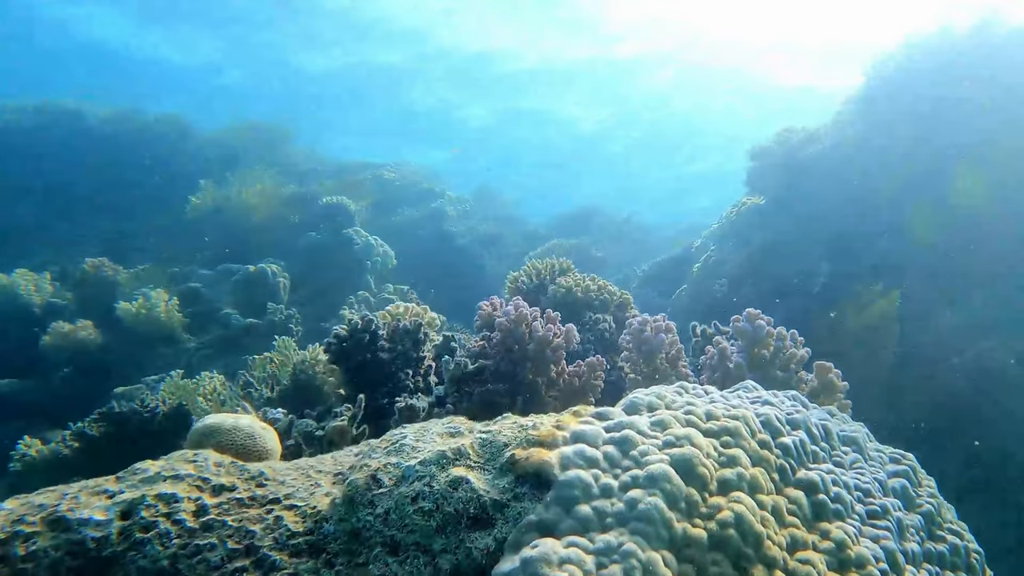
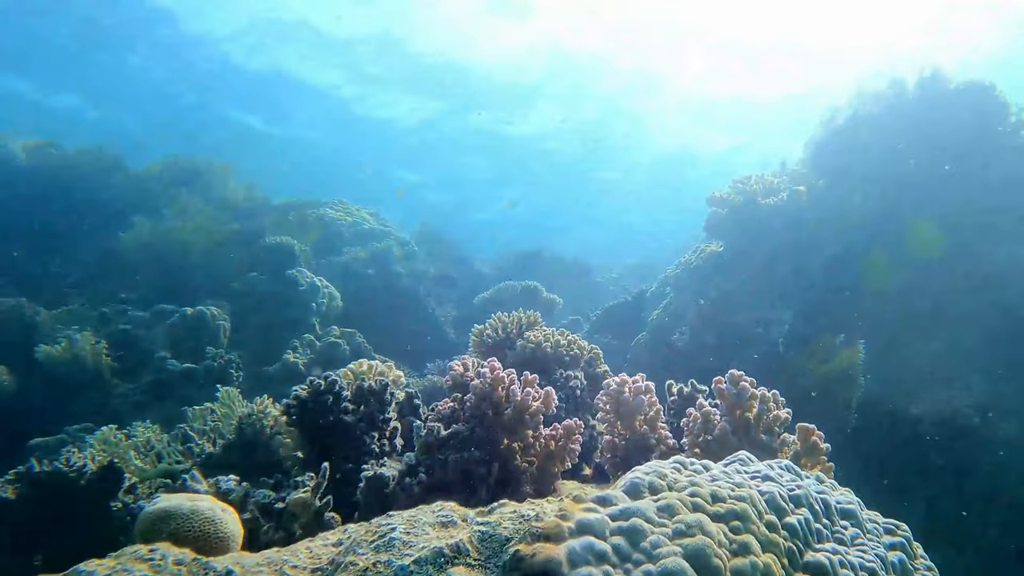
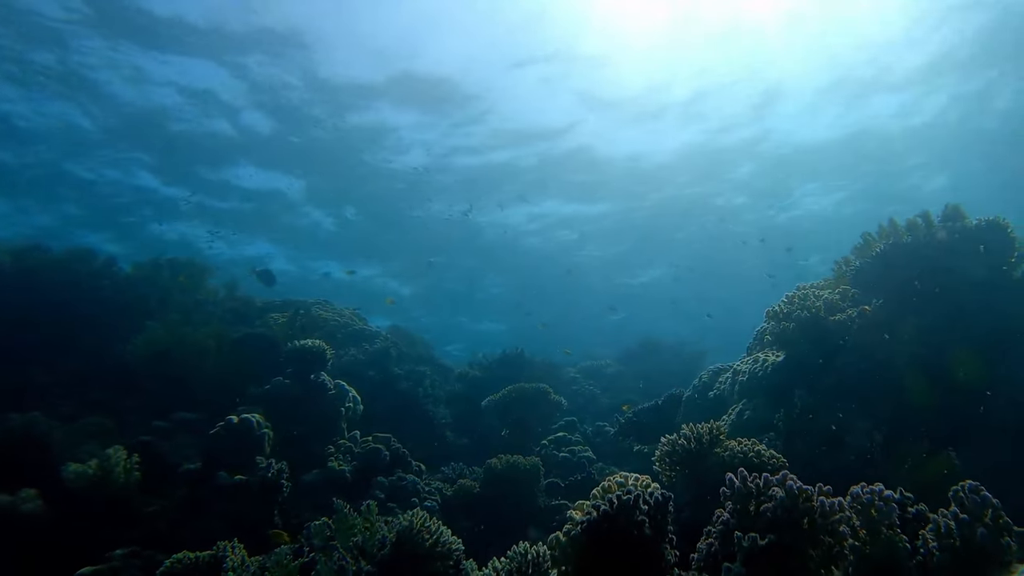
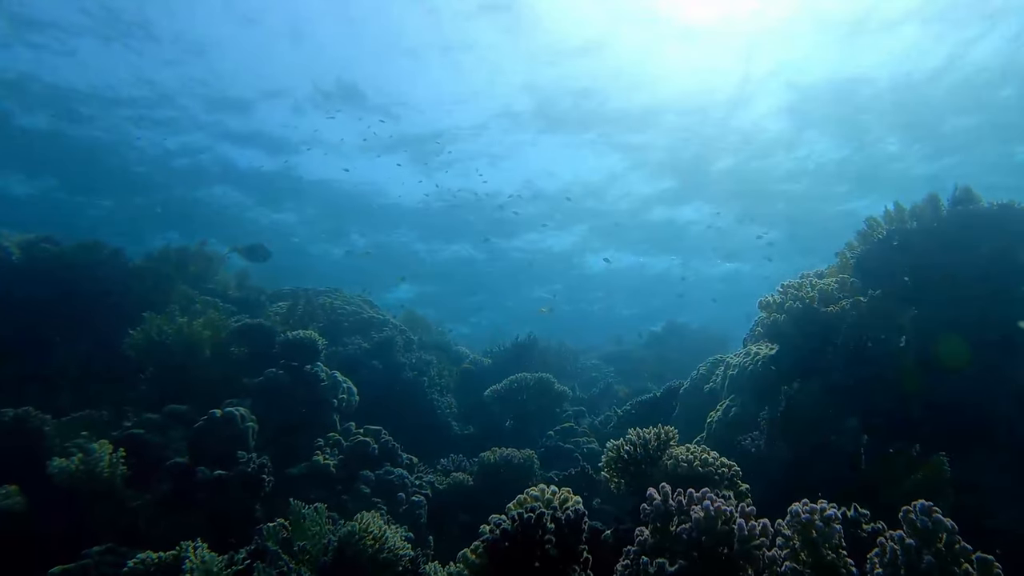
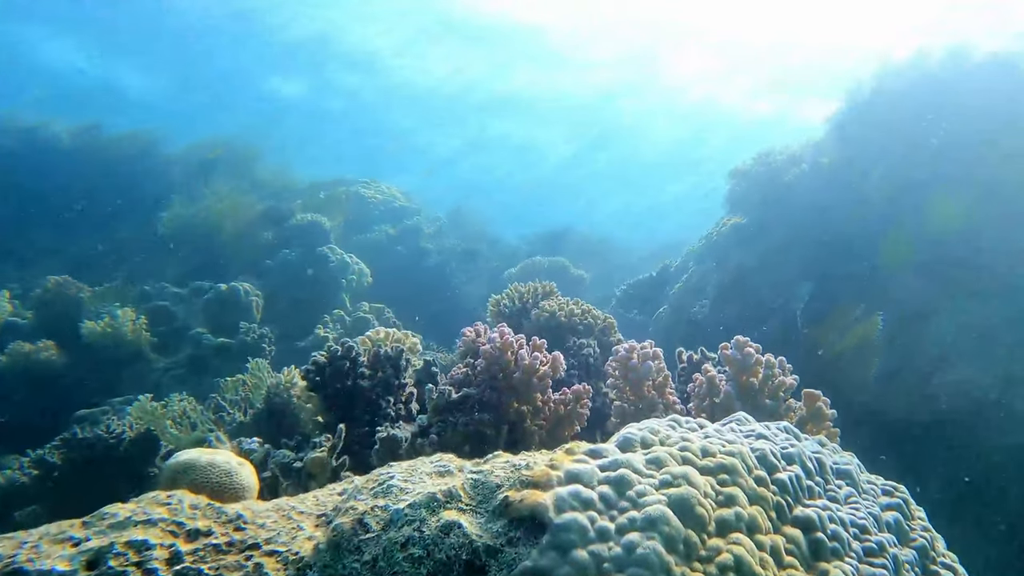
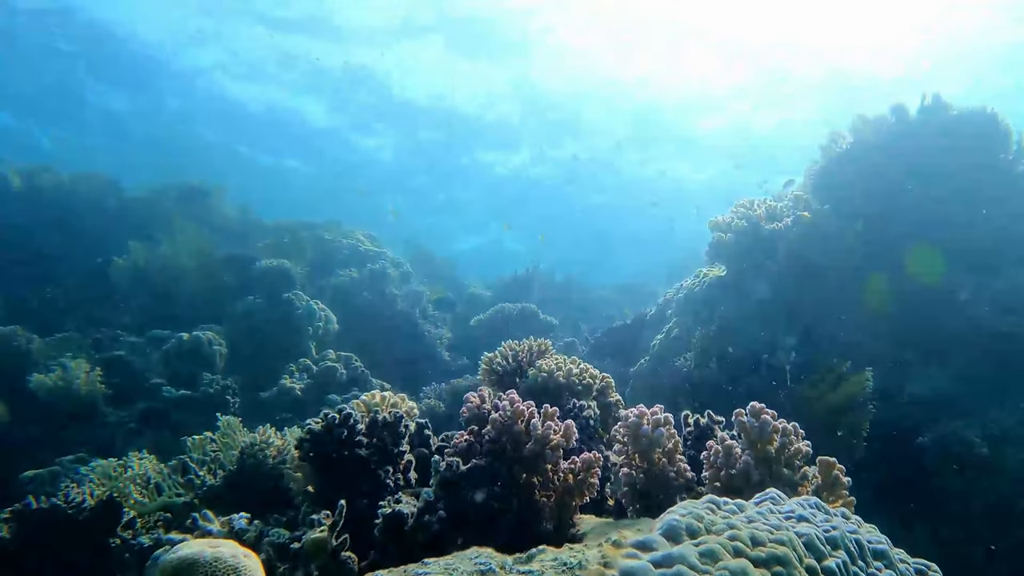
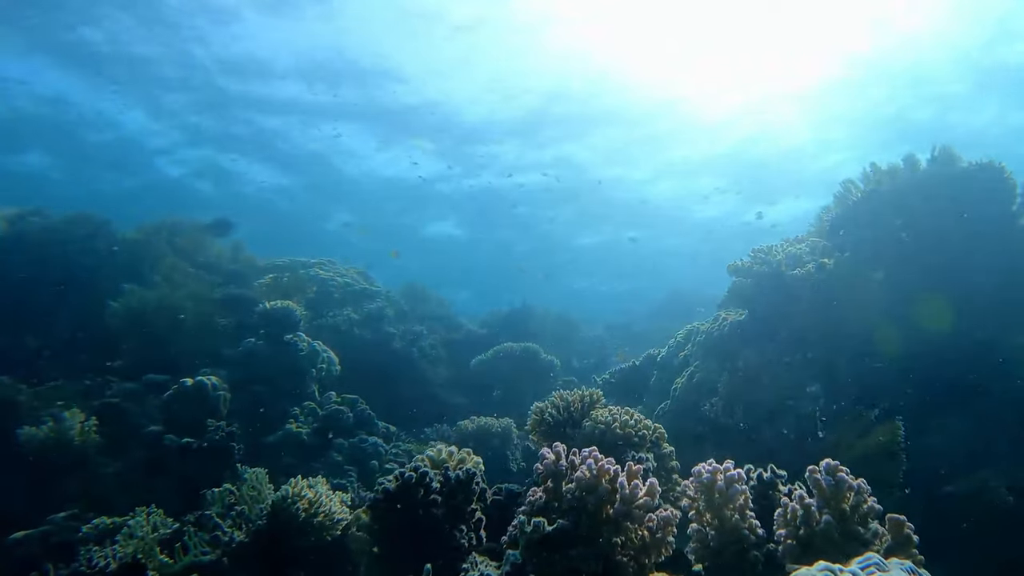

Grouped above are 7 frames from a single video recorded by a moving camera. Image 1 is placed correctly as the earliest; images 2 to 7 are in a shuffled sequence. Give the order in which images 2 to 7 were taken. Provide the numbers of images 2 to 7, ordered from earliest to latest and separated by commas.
5, 2, 6, 7, 4, 3
